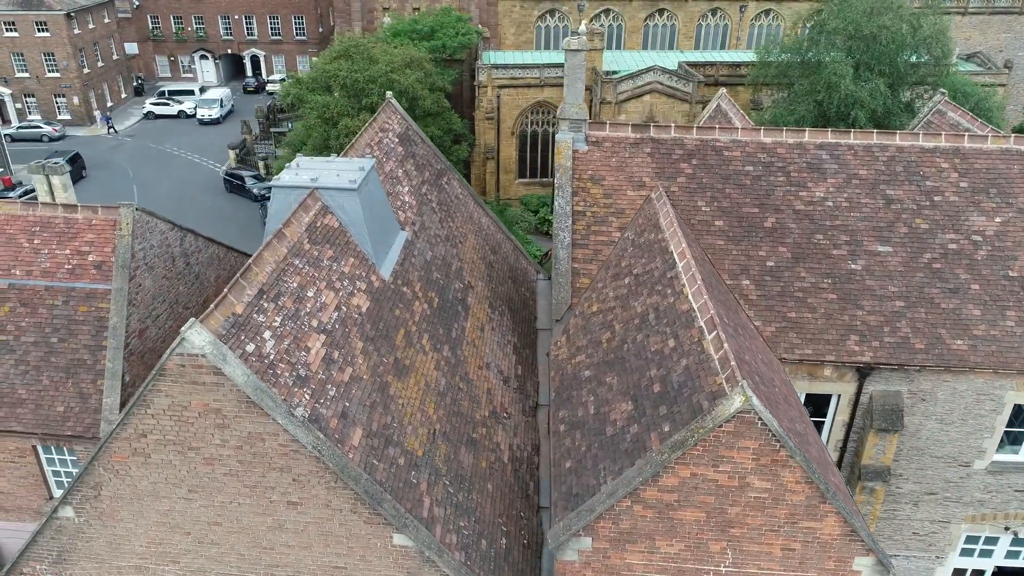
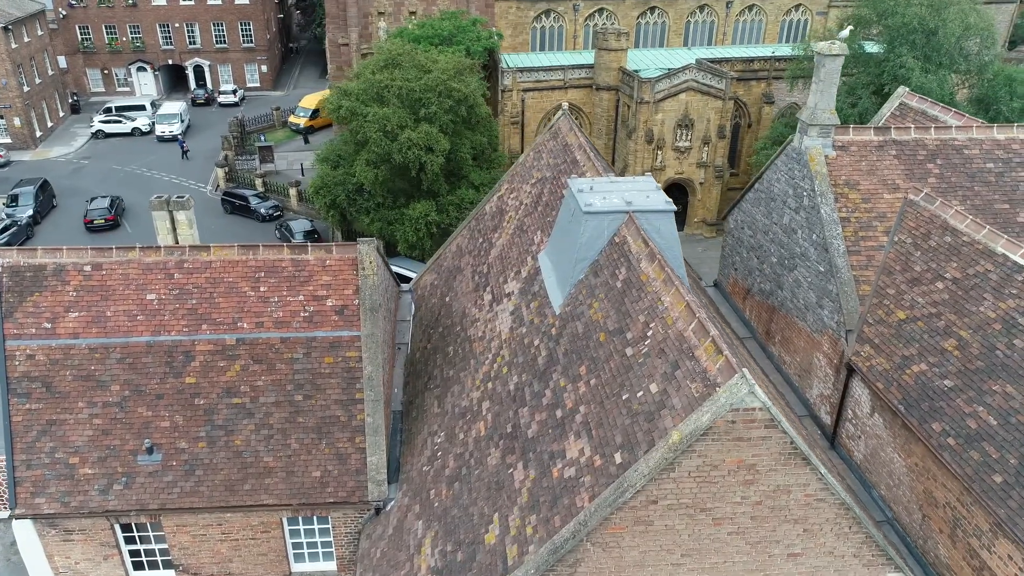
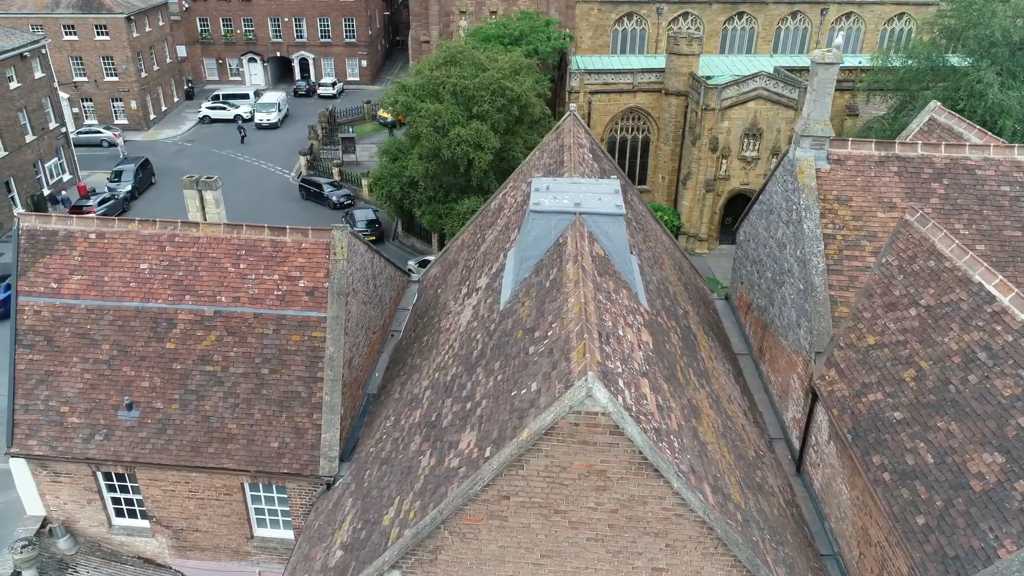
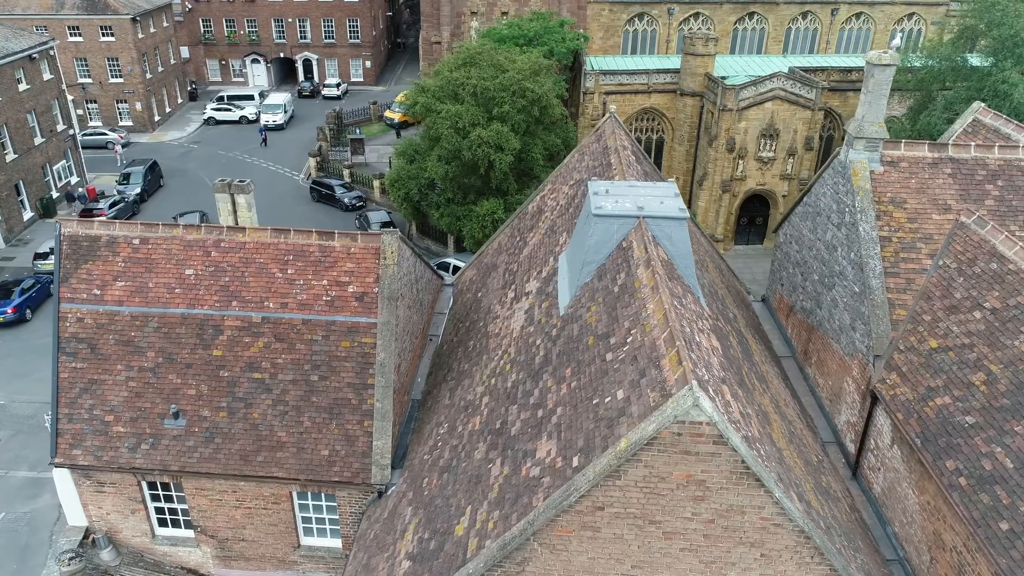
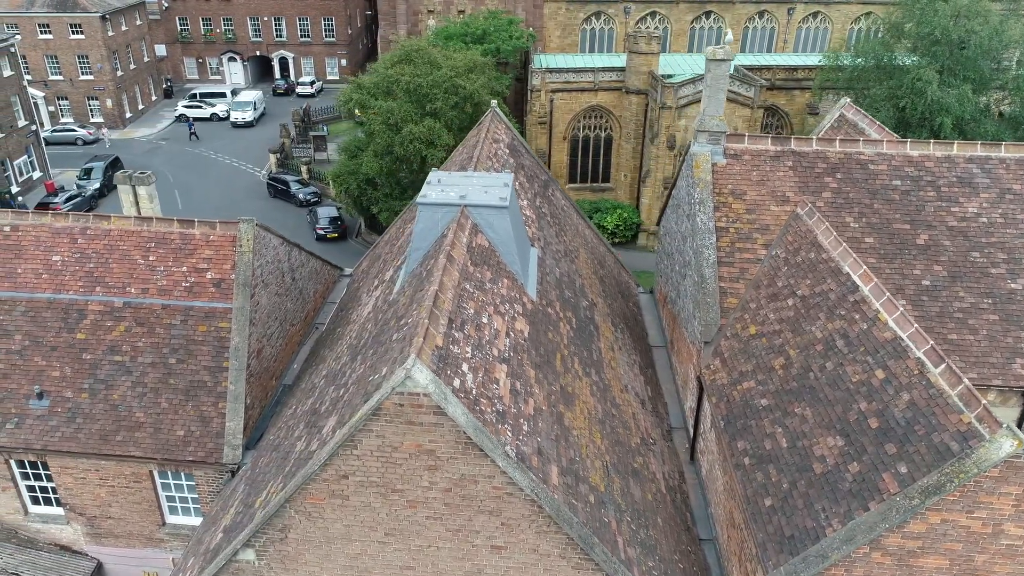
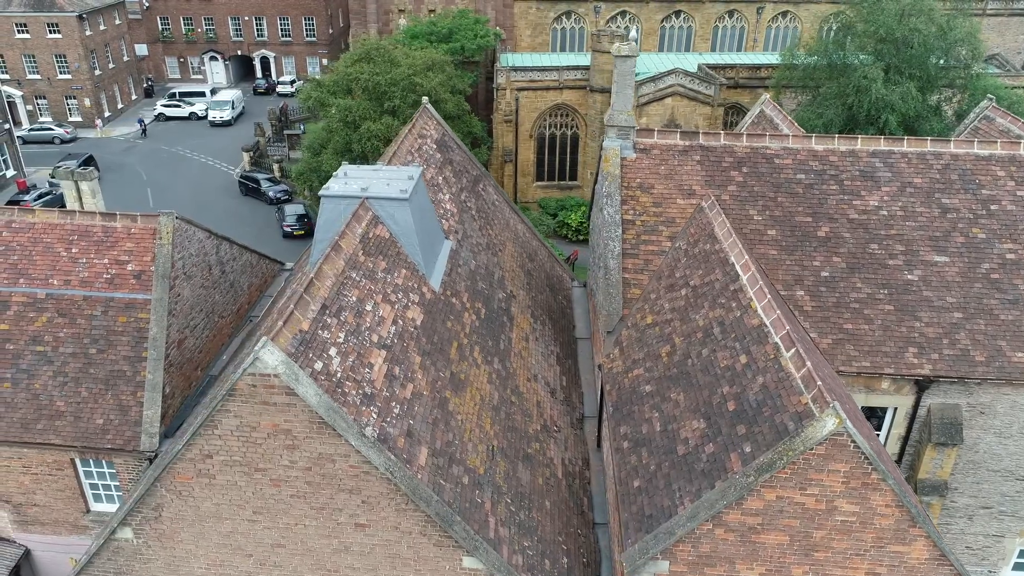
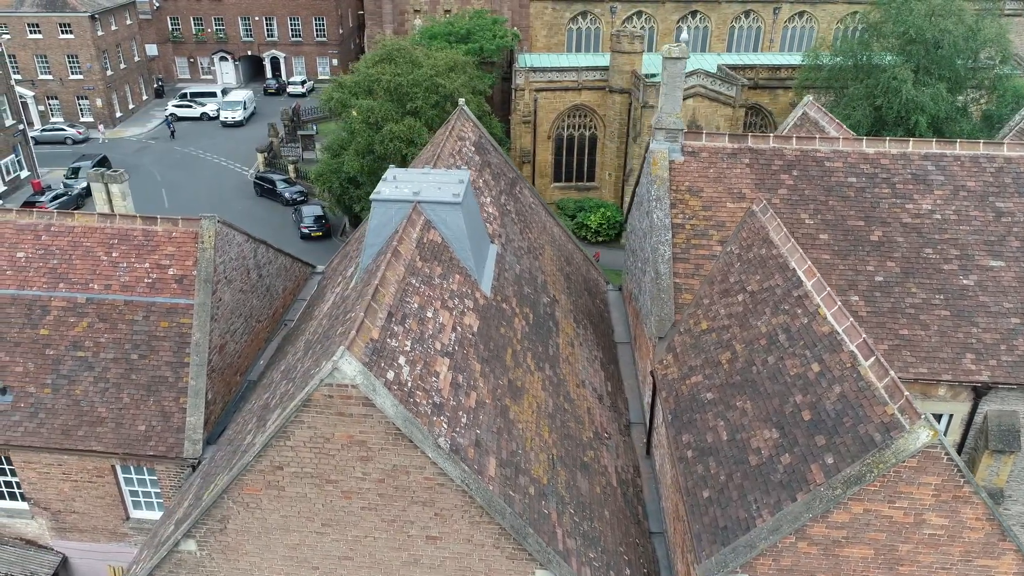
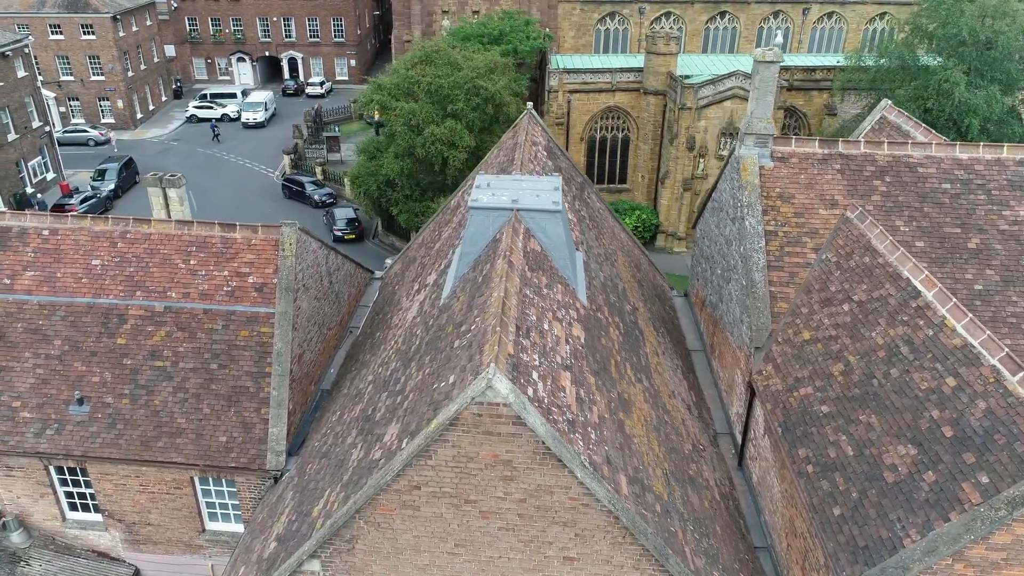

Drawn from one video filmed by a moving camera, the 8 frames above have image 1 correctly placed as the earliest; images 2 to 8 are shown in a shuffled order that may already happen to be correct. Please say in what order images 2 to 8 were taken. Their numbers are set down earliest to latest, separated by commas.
6, 7, 5, 8, 3, 4, 2
